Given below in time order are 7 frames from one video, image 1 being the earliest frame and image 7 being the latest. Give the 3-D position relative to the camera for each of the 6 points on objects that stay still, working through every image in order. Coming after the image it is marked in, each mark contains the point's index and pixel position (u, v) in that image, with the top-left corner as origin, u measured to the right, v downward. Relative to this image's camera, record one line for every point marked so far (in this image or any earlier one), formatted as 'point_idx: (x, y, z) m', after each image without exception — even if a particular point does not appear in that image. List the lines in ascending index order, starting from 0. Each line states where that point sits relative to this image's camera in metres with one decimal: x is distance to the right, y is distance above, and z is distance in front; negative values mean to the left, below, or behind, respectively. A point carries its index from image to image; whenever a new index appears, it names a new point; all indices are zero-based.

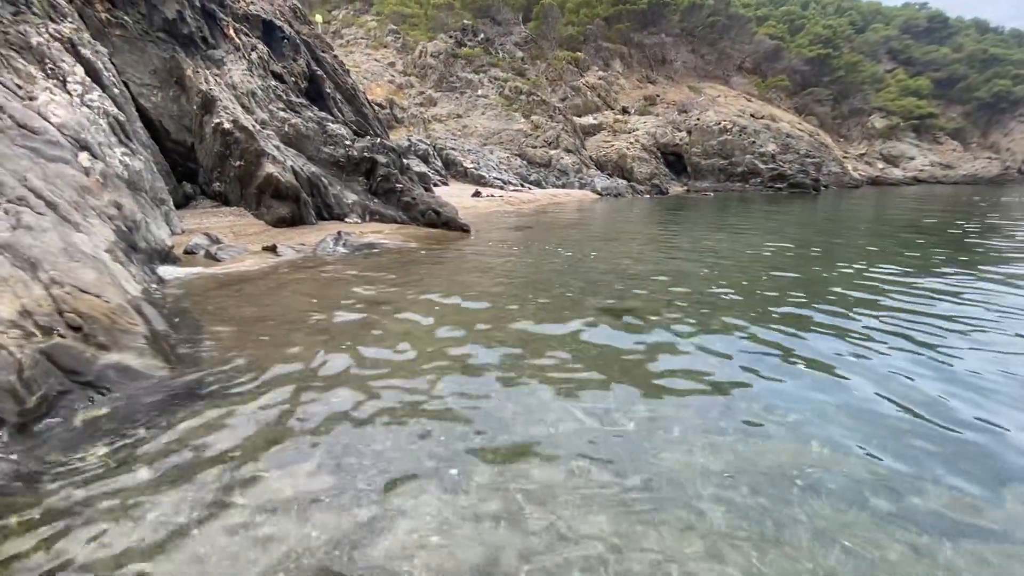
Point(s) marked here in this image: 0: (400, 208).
0: (-3.4, +2.5, +15.0) m
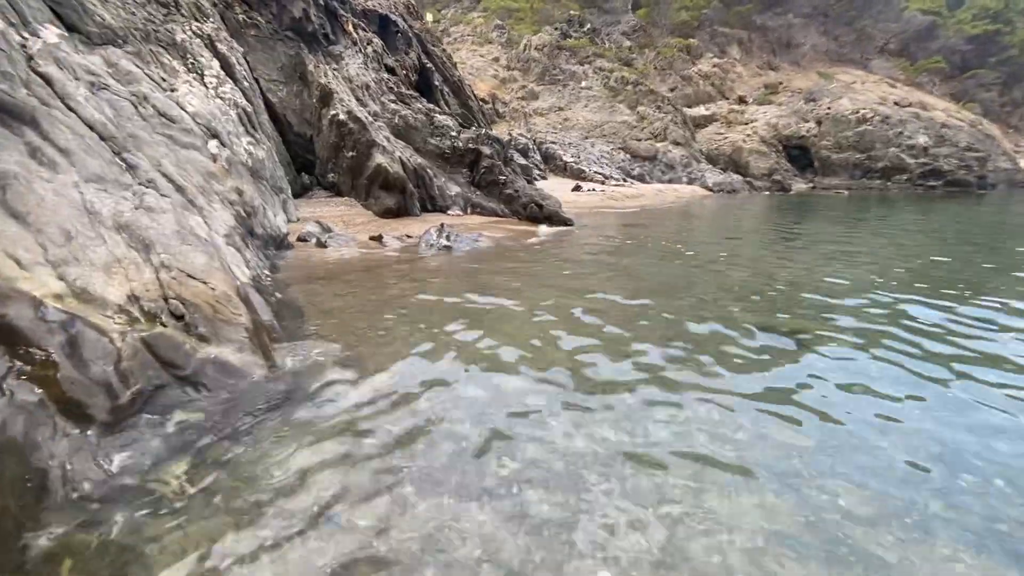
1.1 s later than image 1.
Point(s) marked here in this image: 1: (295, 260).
0: (-0.3, +2.6, +14.6) m
1: (-3.7, +0.5, +8.3) m
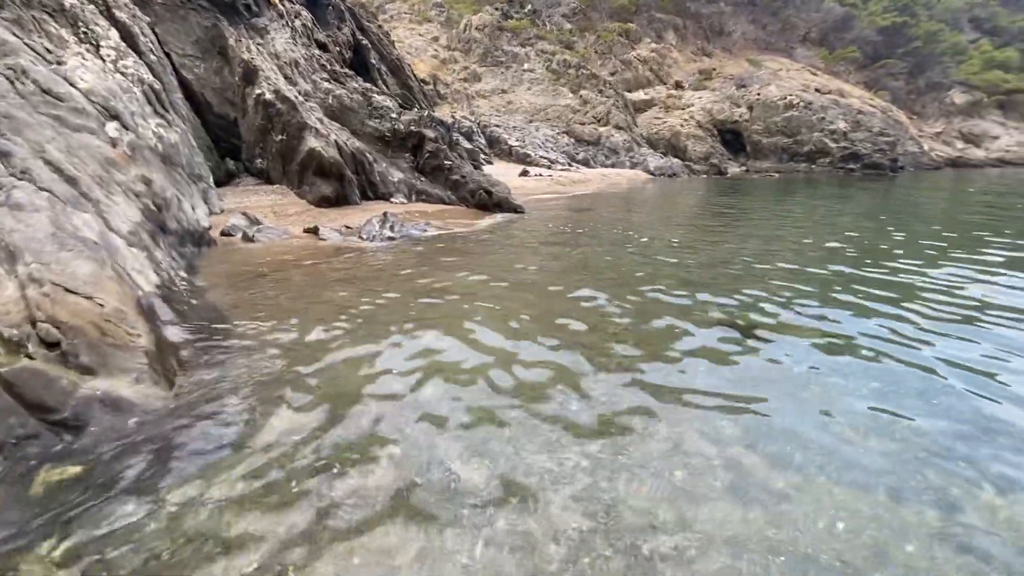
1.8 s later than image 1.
0: (-1.8, +2.9, +14.0) m
1: (-4.4, +0.5, +7.4) m
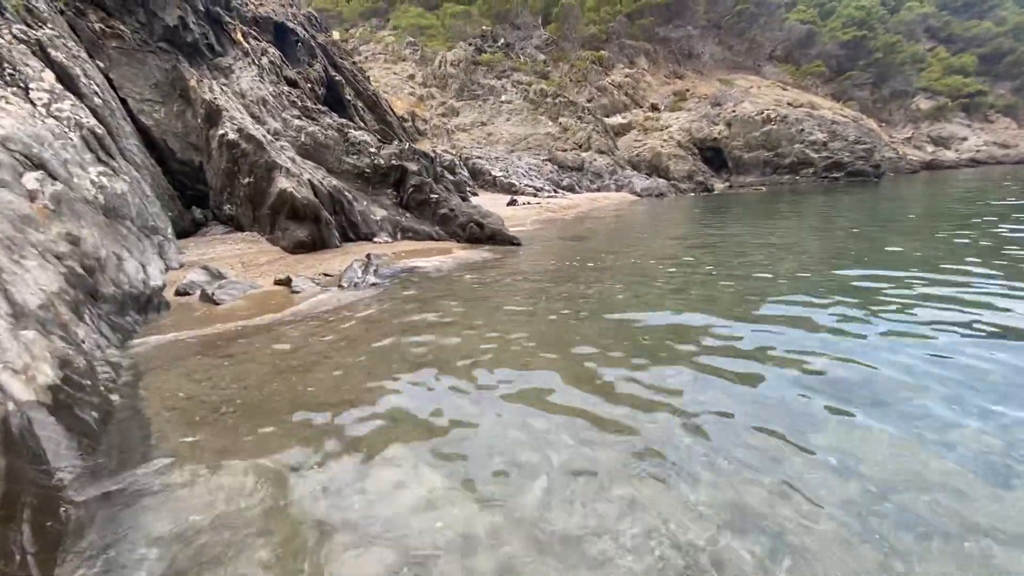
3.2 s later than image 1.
0: (-2.0, +1.7, +12.9) m
1: (-4.3, -0.5, +6.2) m
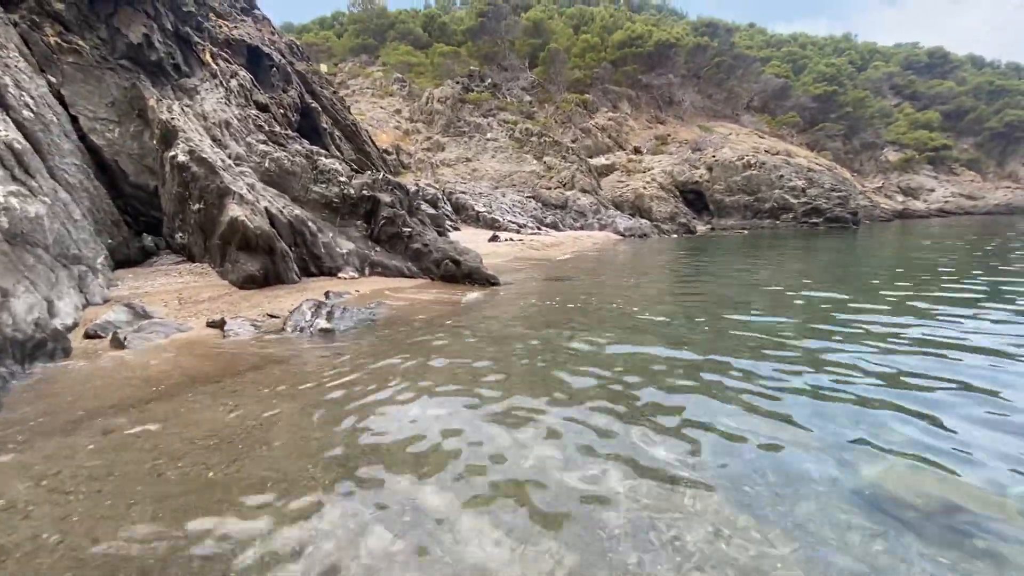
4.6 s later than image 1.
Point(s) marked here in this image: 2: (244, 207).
0: (-2.5, +0.7, +12.0) m
1: (-4.7, -0.9, +5.1) m
2: (-5.3, +1.6, +9.8) m
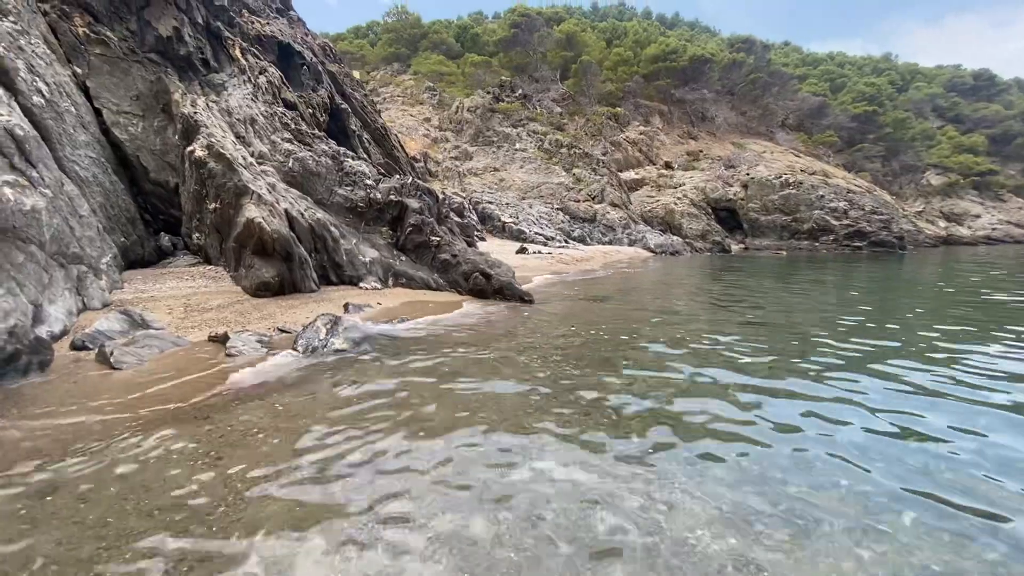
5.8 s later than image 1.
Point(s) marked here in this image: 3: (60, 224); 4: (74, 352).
0: (-1.8, +0.4, +11.2) m
1: (-4.2, -1.0, +4.3) m
2: (-4.6, +1.5, +9.1) m
3: (-6.2, +0.9, +6.7) m
4: (-4.8, -0.7, +5.3) m
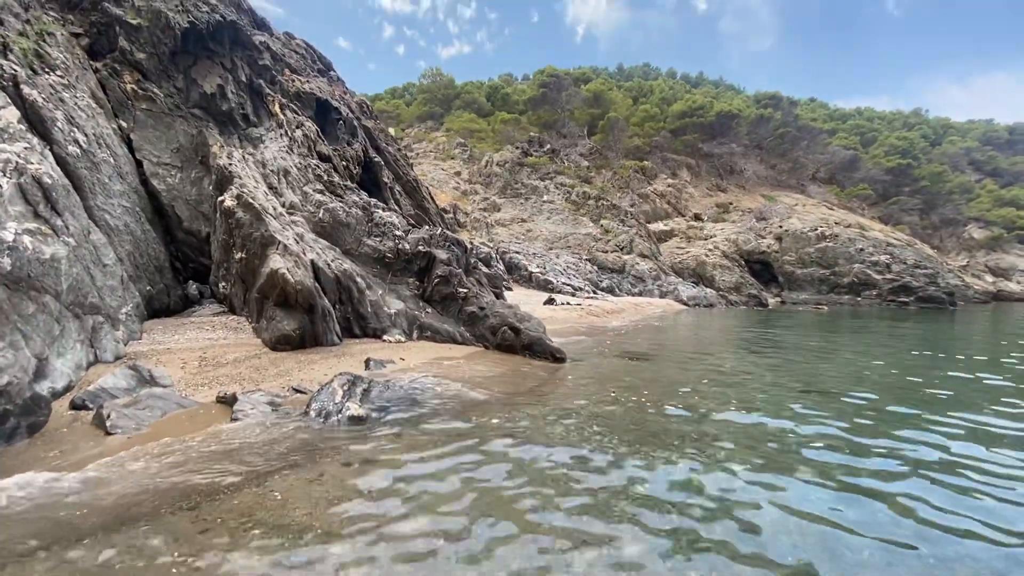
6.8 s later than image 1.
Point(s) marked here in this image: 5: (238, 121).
0: (-1.1, -0.7, +10.7) m
1: (-3.9, -1.4, +3.8) m
2: (-4.0, +0.5, +8.9) m
3: (-5.8, +0.2, +6.5) m
4: (-4.4, -1.2, +4.9) m
5: (-7.2, +4.4, +12.8) m
